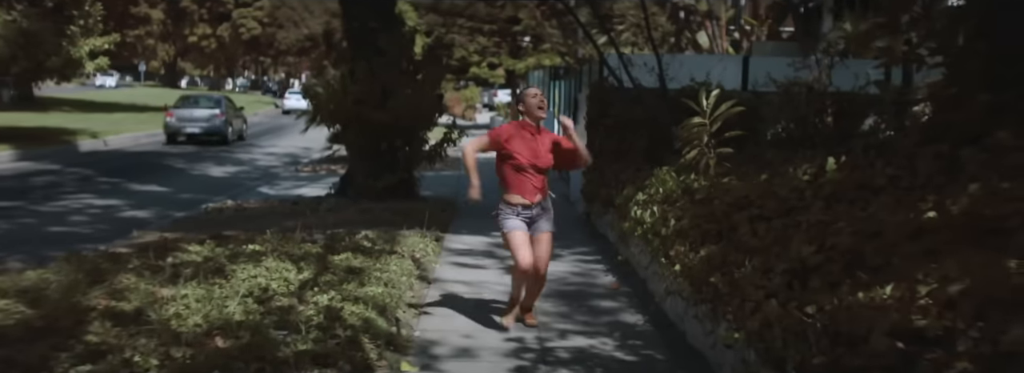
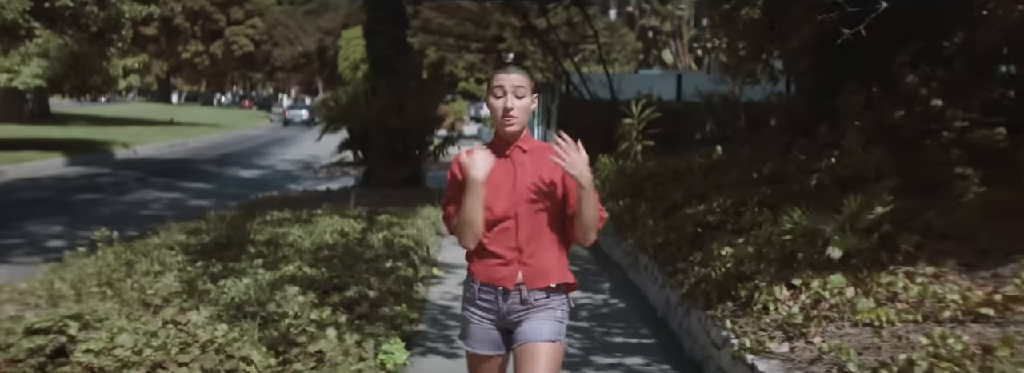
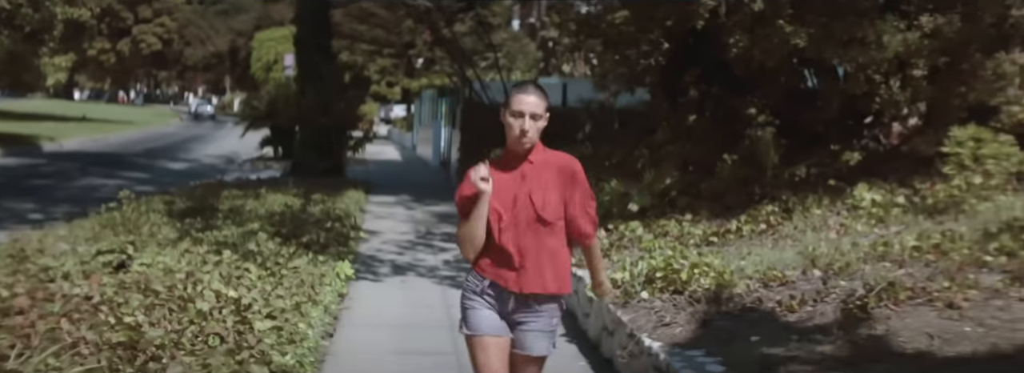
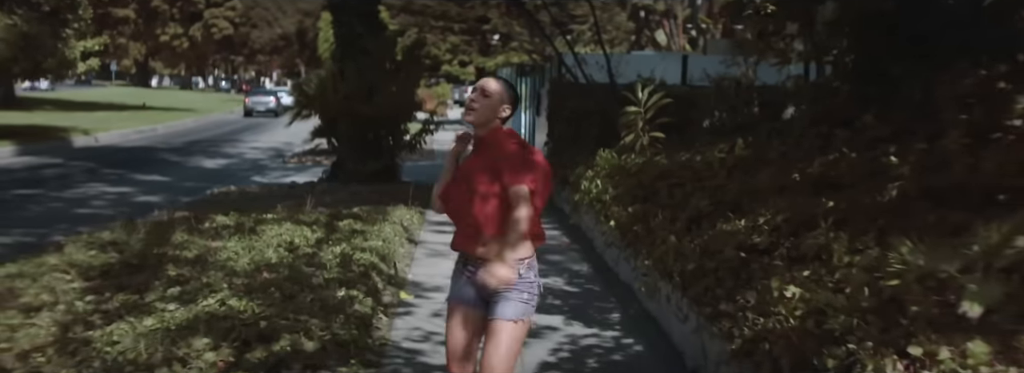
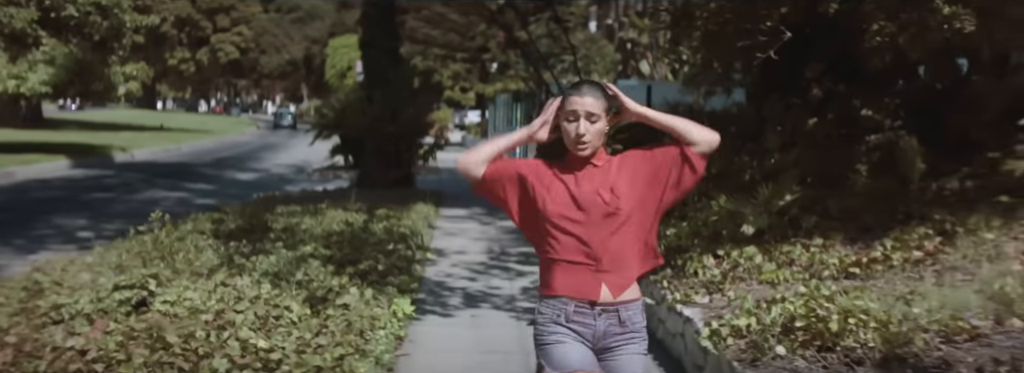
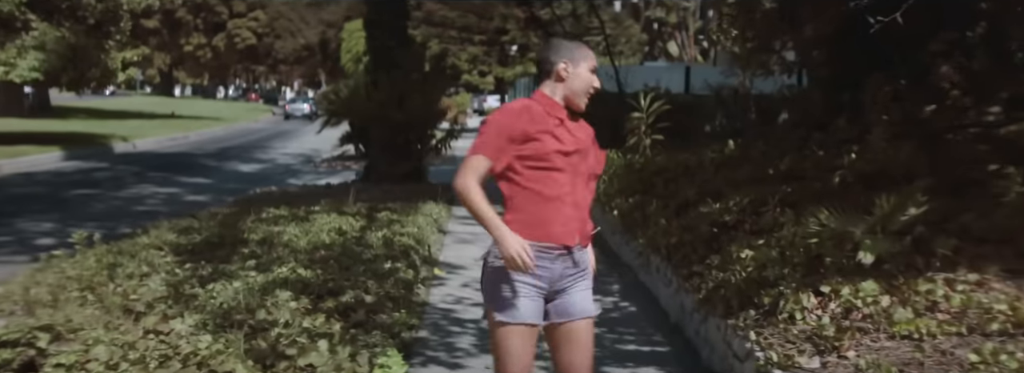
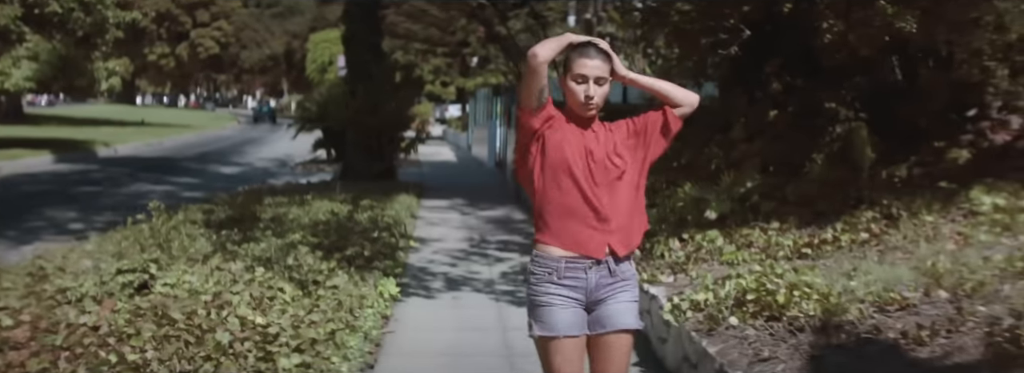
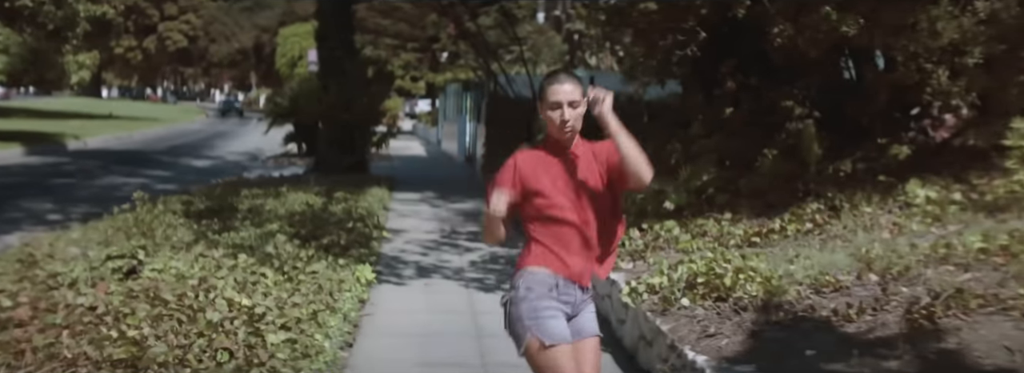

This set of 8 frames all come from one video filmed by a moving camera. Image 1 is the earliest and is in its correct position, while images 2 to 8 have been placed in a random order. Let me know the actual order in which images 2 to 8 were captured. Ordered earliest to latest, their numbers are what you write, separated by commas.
4, 6, 2, 5, 7, 8, 3
